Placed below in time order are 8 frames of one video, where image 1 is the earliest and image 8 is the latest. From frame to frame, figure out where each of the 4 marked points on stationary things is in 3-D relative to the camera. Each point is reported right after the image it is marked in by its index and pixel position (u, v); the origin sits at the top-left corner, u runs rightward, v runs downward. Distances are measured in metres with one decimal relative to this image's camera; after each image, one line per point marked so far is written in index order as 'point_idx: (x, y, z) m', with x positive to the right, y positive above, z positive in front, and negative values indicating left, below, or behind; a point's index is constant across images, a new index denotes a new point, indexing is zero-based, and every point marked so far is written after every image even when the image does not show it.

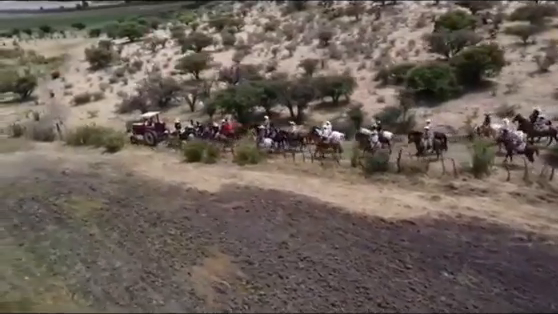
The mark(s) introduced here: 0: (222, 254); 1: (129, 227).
0: (-2.0, -3.6, +15.9) m
1: (-6.5, -3.0, +18.4) m
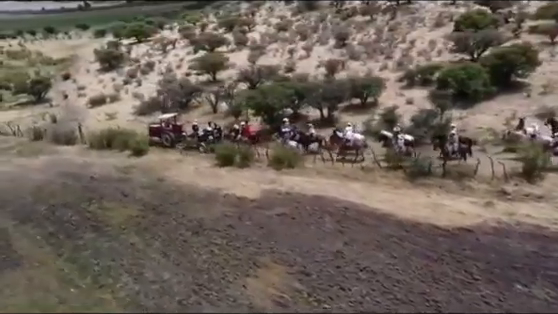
0: (-0.1, -3.8, +15.2) m
1: (-4.6, -3.3, +17.7) m
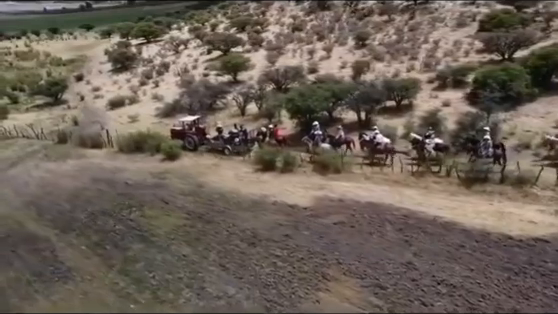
0: (+2.3, -4.1, +14.4) m
1: (-2.2, -3.5, +17.0) m
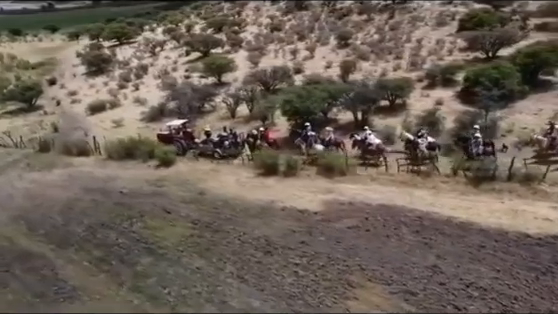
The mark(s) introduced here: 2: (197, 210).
0: (+3.1, -4.2, +14.1) m
1: (-1.5, -3.8, +16.3) m
2: (-3.8, -2.6, +19.9) m
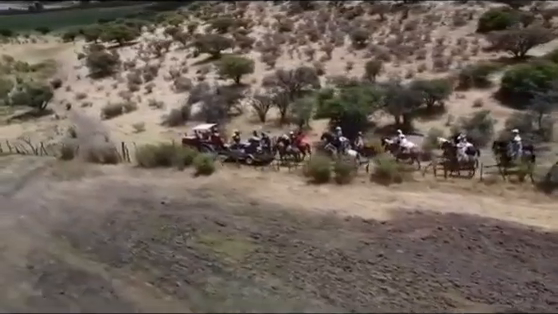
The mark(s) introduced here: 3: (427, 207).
0: (+6.0, -4.5, +13.1) m
1: (+1.3, -4.1, +15.2) m
2: (-1.1, -2.9, +18.7) m
3: (+6.4, -2.2, +18.4) m
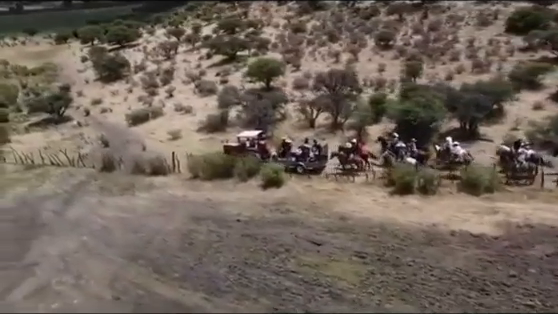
0: (+10.3, -4.9, +11.9) m
1: (+5.5, -4.5, +13.8) m
2: (+3.1, -3.4, +17.2) m
3: (+10.5, -2.5, +17.2) m
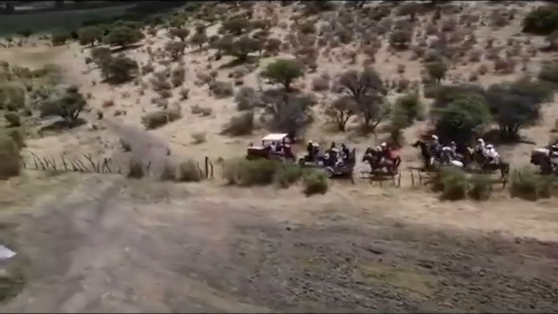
0: (+12.8, -5.0, +11.3) m
1: (+7.9, -4.7, +13.1) m
2: (+5.4, -3.6, +16.5) m
3: (+12.9, -2.7, +16.6) m
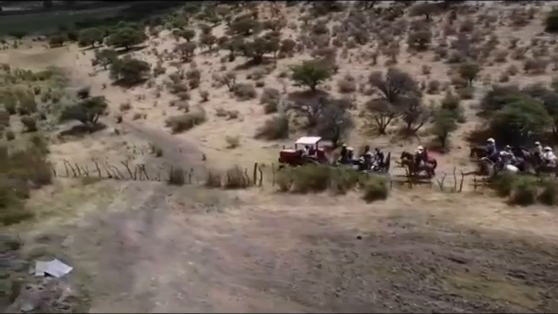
0: (+16.0, -5.1, +10.8) m
1: (+11.1, -4.9, +12.5) m
2: (+8.5, -3.8, +15.8) m
3: (+15.9, -2.8, +16.1) m
